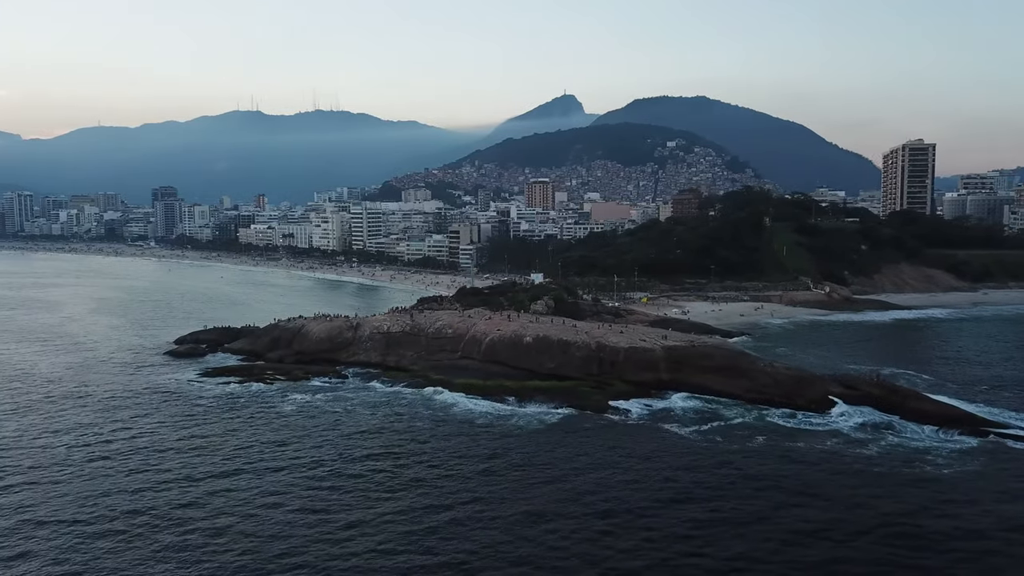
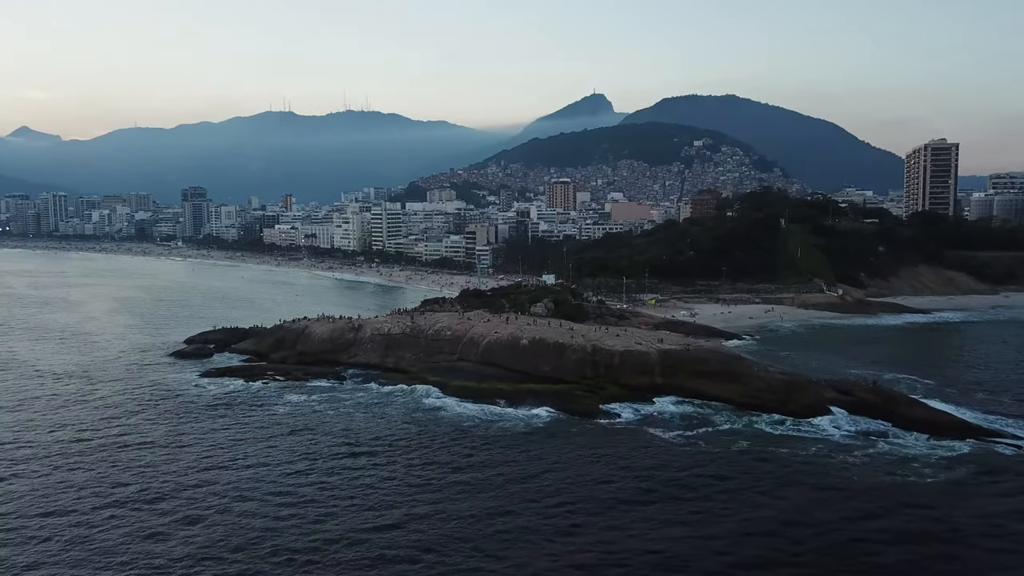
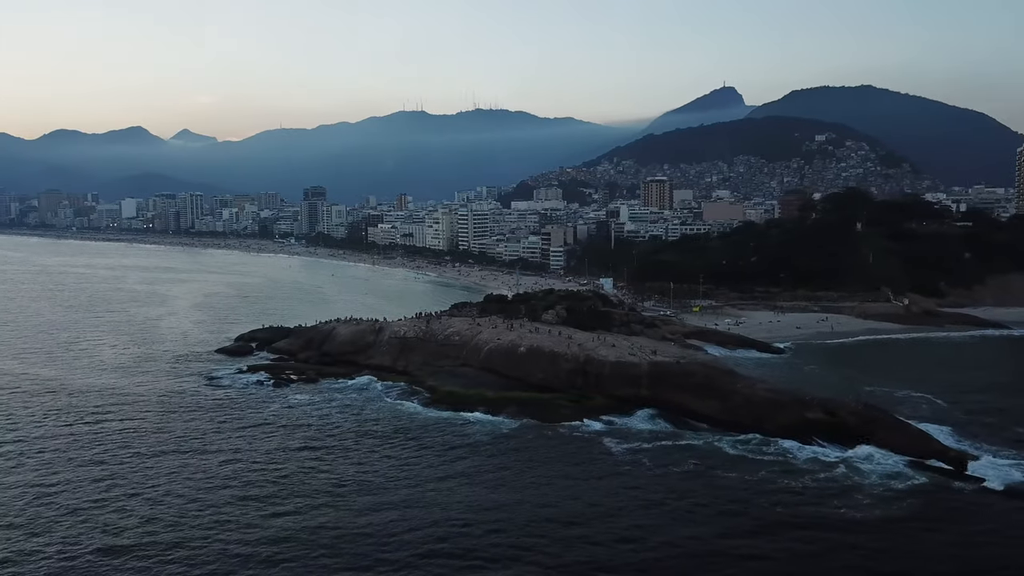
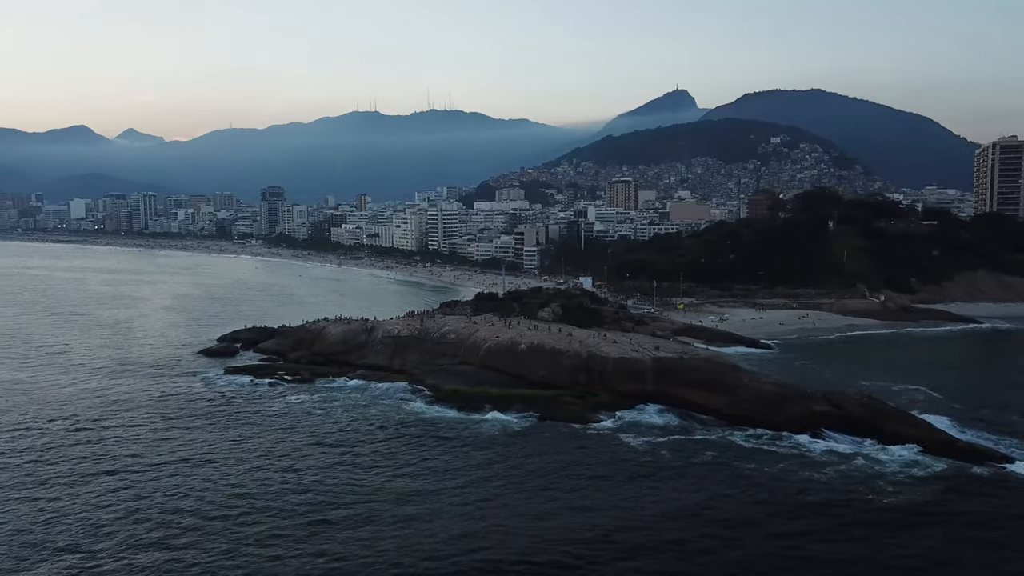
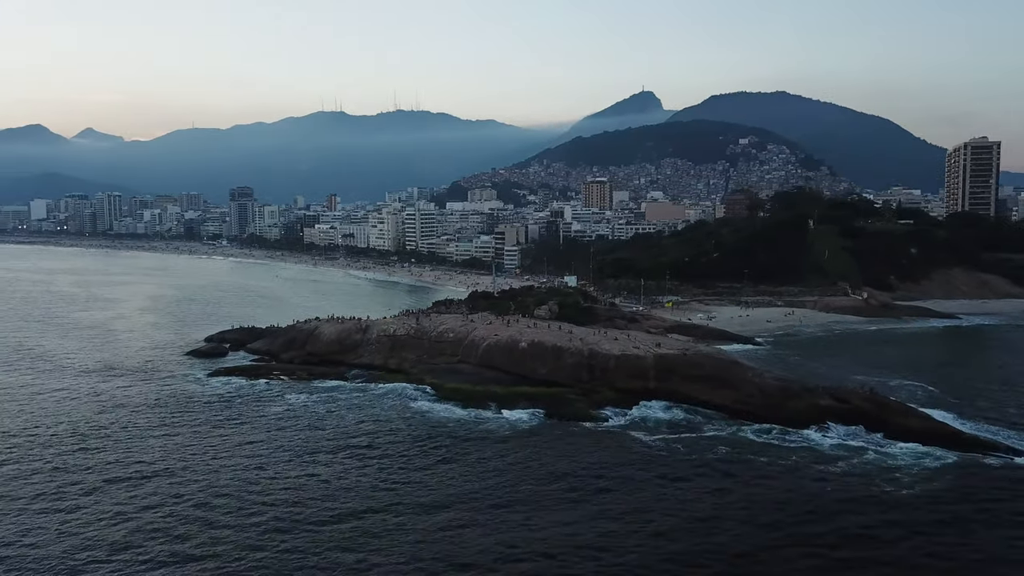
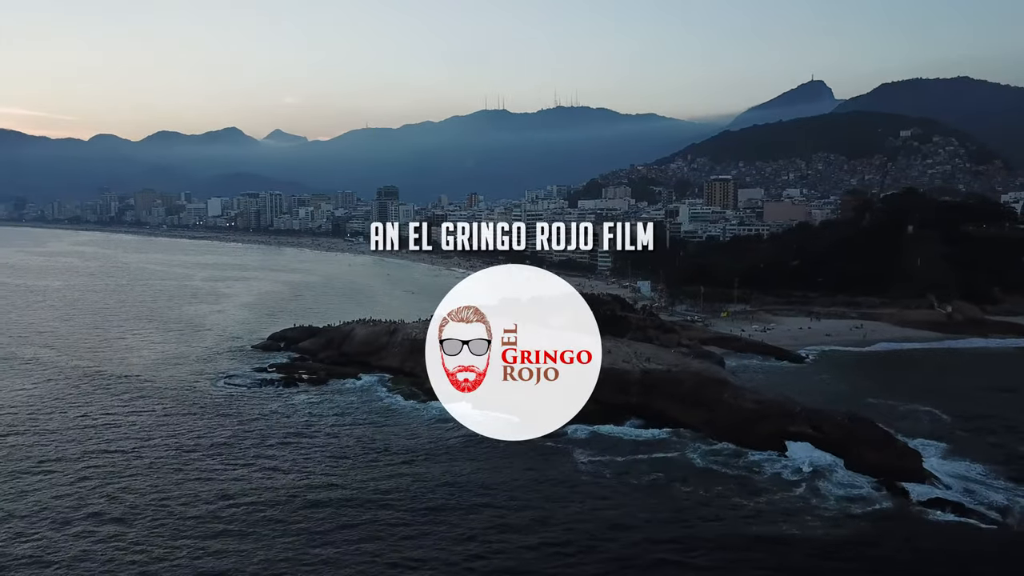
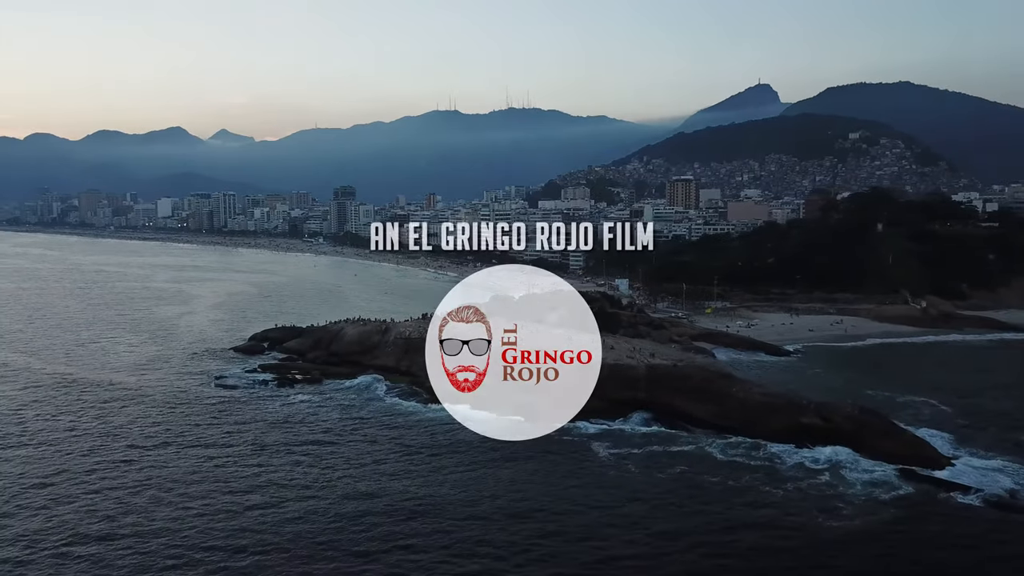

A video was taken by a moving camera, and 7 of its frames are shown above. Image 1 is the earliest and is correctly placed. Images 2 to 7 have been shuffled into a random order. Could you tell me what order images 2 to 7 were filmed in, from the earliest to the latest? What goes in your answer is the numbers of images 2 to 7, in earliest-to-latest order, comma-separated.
2, 5, 4, 3, 7, 6
